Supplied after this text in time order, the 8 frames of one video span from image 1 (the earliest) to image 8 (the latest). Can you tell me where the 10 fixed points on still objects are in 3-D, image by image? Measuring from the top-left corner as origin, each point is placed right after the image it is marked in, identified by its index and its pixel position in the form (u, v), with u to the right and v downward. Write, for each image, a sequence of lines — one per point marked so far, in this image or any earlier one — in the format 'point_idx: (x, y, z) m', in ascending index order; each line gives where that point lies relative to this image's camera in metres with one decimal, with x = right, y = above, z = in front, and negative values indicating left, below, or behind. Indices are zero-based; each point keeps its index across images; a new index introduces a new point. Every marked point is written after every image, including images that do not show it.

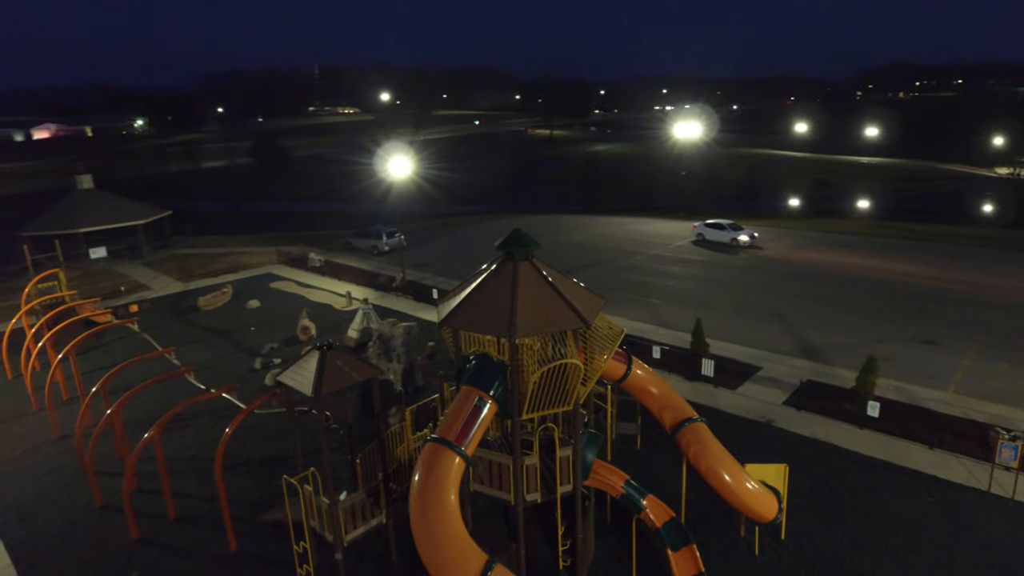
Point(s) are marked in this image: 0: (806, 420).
0: (+6.4, -2.9, +15.0) m
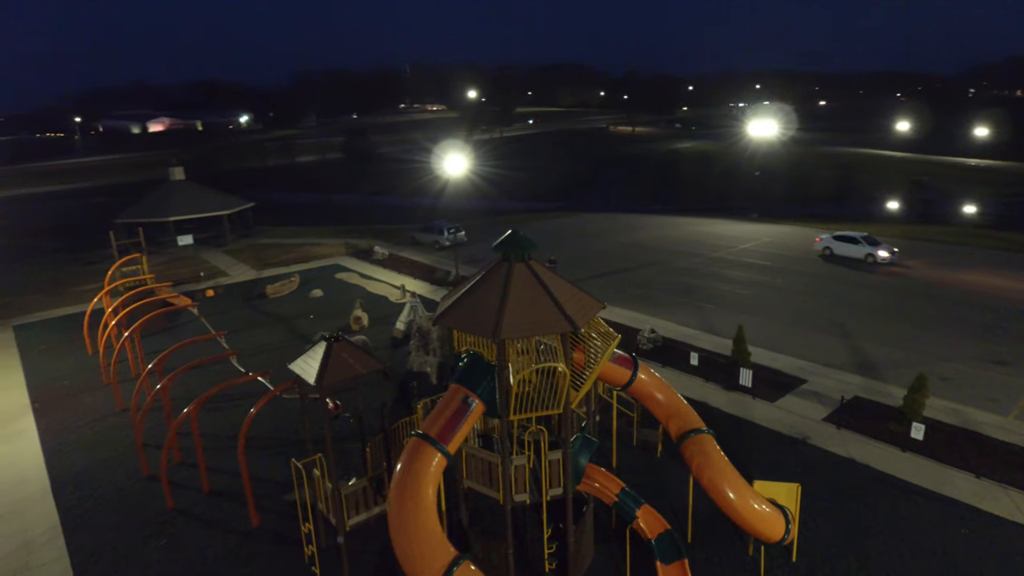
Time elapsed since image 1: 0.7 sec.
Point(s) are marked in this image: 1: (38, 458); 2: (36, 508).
0: (+6.9, -3.1, +14.2) m
1: (-10.4, -3.7, +15.0) m
2: (-9.2, -4.2, +13.2) m
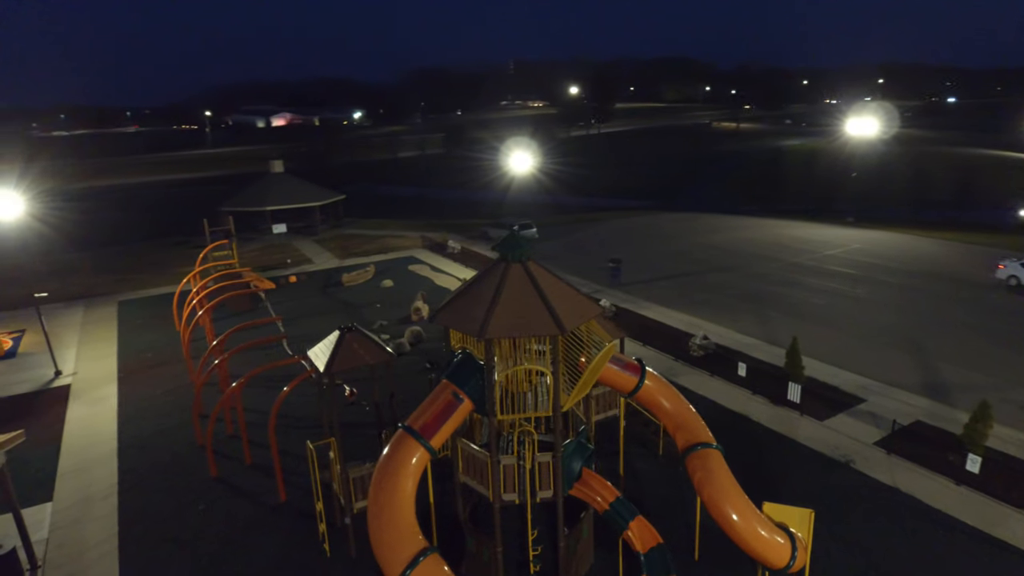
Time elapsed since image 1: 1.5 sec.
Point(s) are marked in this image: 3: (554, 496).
0: (+7.3, -3.4, +13.1) m
1: (-9.6, -3.2, +16.5) m
2: (-8.8, -3.8, +14.6) m
3: (+0.6, -3.0, +9.8) m
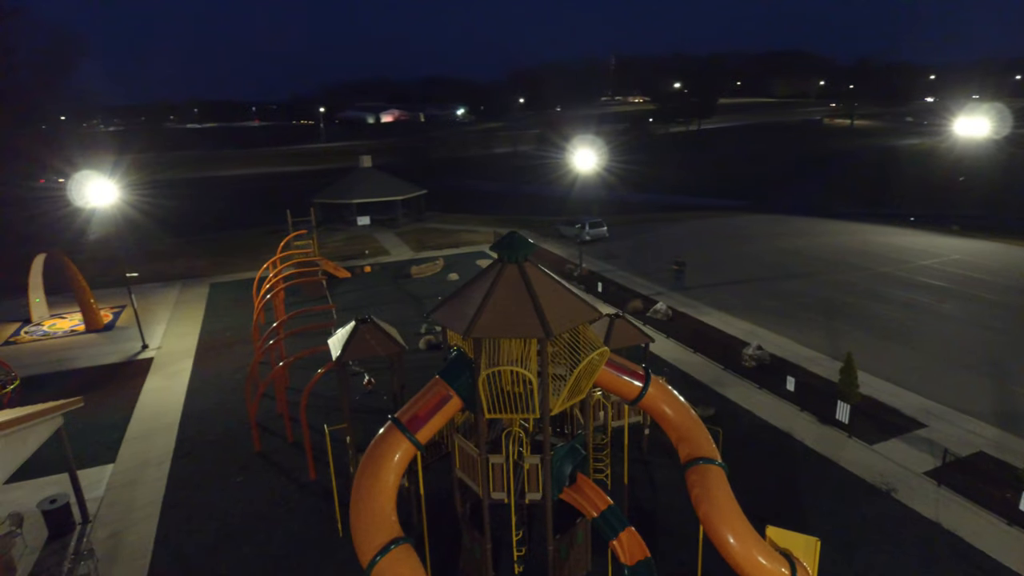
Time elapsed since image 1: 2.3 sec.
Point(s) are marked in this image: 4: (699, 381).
0: (+7.5, -3.7, +12.0) m
1: (-8.7, -2.8, +17.9) m
2: (-8.1, -3.4, +15.9) m
3: (+0.4, -3.0, +9.7) m
4: (+4.6, -2.3, +16.9) m
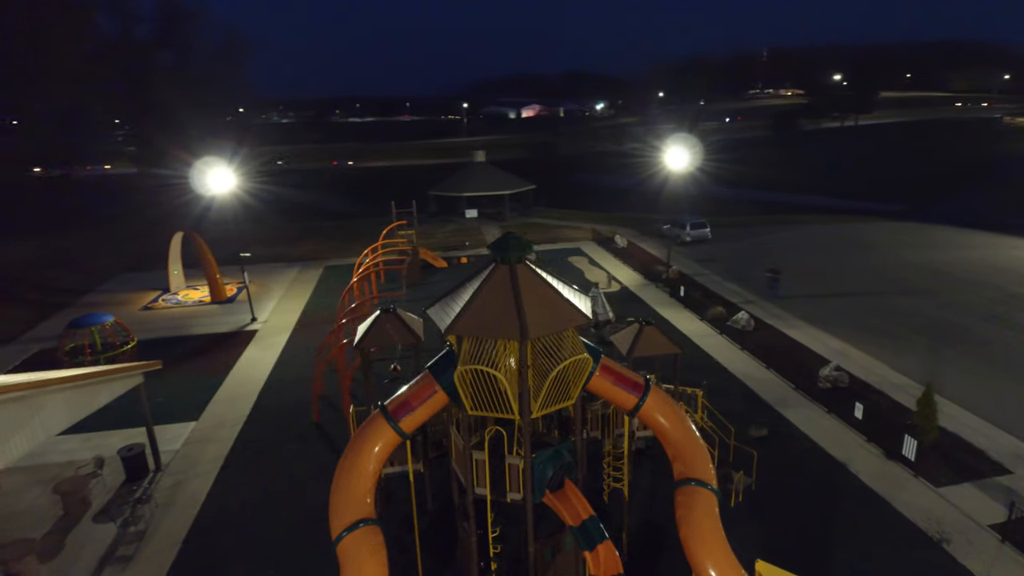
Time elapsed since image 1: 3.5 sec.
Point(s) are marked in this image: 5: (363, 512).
0: (+7.5, -4.1, +10.4) m
1: (-7.0, -2.3, +19.7) m
2: (-6.9, -2.9, +17.6) m
3: (+0.1, -3.0, +9.7) m
4: (+5.8, -2.6, +15.8) m
5: (-2.0, -3.0, +9.2) m
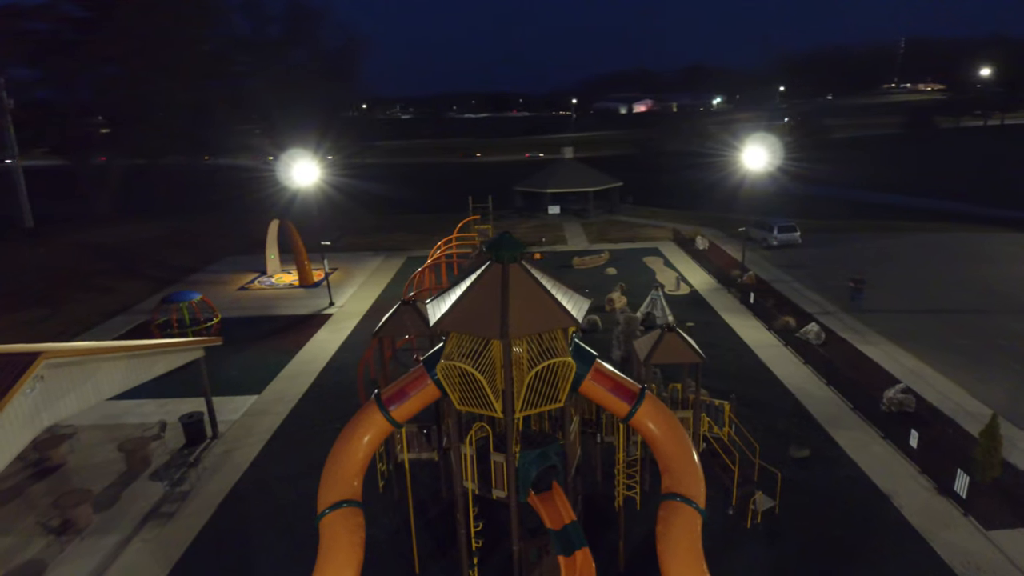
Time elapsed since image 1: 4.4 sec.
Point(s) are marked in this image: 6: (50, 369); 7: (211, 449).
0: (+7.2, -4.4, +9.2) m
1: (-5.4, -1.9, +20.8) m
2: (-5.7, -2.5, +18.8) m
3: (-0.1, -3.0, +9.8) m
4: (+6.5, -2.8, +14.8) m
5: (-2.3, -2.9, +9.7) m
6: (-7.1, -1.2, +10.5) m
7: (-6.7, -3.5, +15.1) m
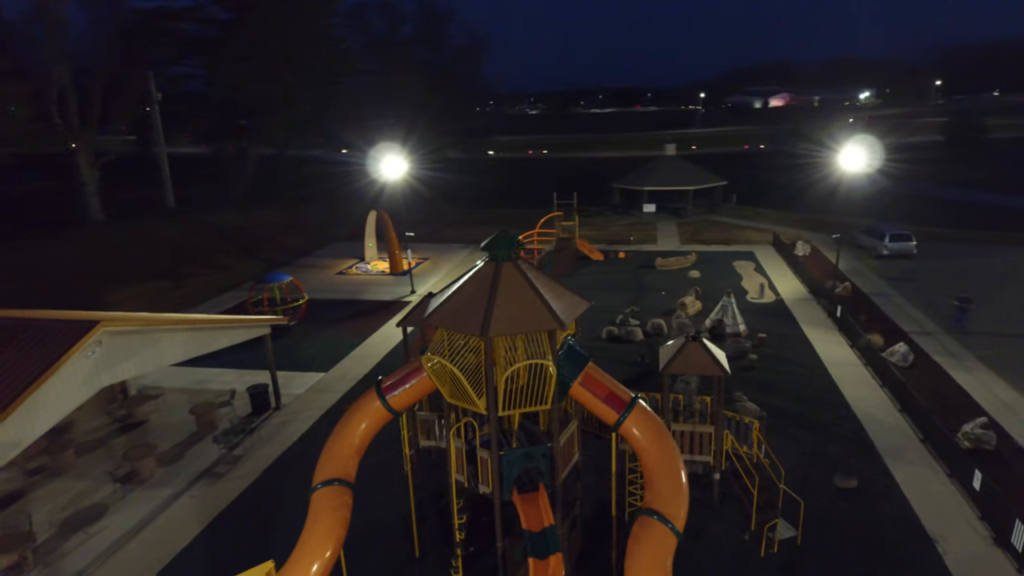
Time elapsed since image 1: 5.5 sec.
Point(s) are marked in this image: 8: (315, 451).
0: (+6.6, -4.8, +7.9) m
1: (-3.4, -1.5, +21.7) m
2: (-4.1, -2.1, +19.7) m
3: (-0.4, -3.0, +9.9) m
4: (+7.1, -3.1, +13.5) m
5: (-2.5, -2.8, +10.2) m
6: (-7.0, -0.8, +11.8) m
7: (-5.8, -3.1, +16.3) m
8: (-4.3, -3.6, +14.9) m
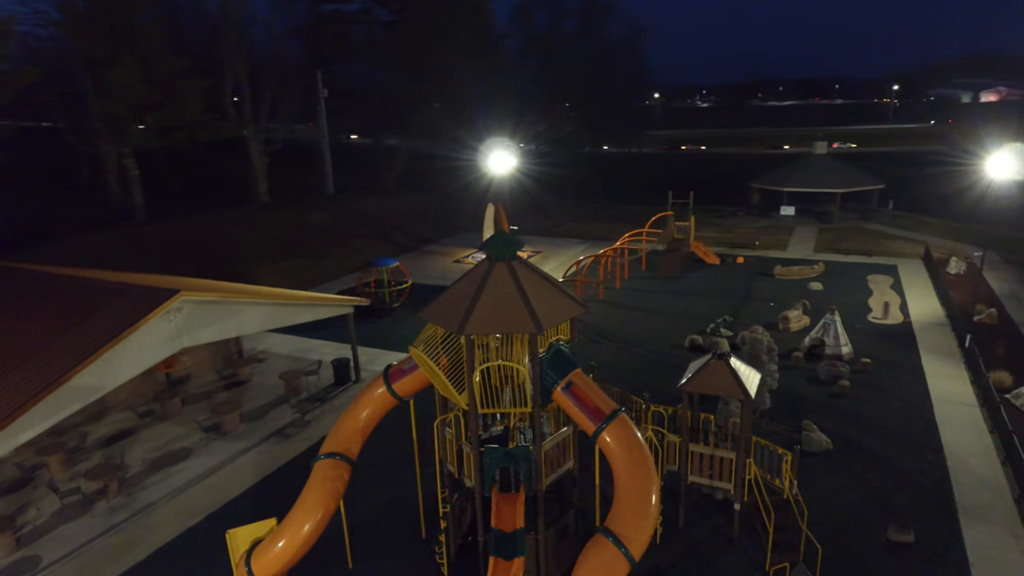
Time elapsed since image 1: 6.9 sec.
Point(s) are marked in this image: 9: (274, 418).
0: (+5.5, -5.3, +6.4) m
1: (-0.4, -1.2, +22.2) m
2: (-1.7, -1.8, +20.5) m
3: (-0.6, -2.9, +10.0) m
4: (+7.5, -3.6, +11.7) m
5: (-2.6, -2.6, +10.9) m
6: (-6.4, -0.3, +13.6) m
7: (-4.2, -2.7, +17.6) m
8: (-3.2, -3.3, +15.9) m
9: (-5.6, -3.1, +16.2) m
